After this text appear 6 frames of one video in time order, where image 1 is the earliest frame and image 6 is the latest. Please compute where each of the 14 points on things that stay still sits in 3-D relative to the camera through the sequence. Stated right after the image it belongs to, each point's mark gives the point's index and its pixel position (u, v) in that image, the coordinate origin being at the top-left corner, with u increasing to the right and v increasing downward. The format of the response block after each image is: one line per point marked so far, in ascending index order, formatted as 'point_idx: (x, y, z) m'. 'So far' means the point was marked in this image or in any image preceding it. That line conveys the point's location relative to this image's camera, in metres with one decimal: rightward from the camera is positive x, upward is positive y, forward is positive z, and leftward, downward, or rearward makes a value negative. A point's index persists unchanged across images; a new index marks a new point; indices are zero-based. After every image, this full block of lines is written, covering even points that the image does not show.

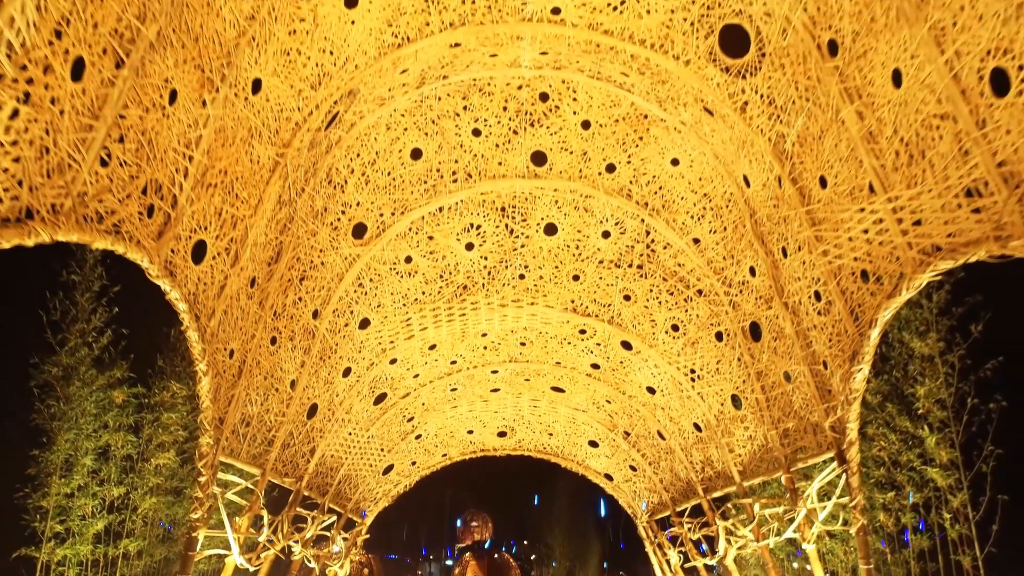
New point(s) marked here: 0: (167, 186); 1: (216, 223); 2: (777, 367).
0: (-2.0, +0.6, +4.5) m
1: (-2.0, +0.4, +5.3) m
2: (+2.4, -0.7, +6.9) m
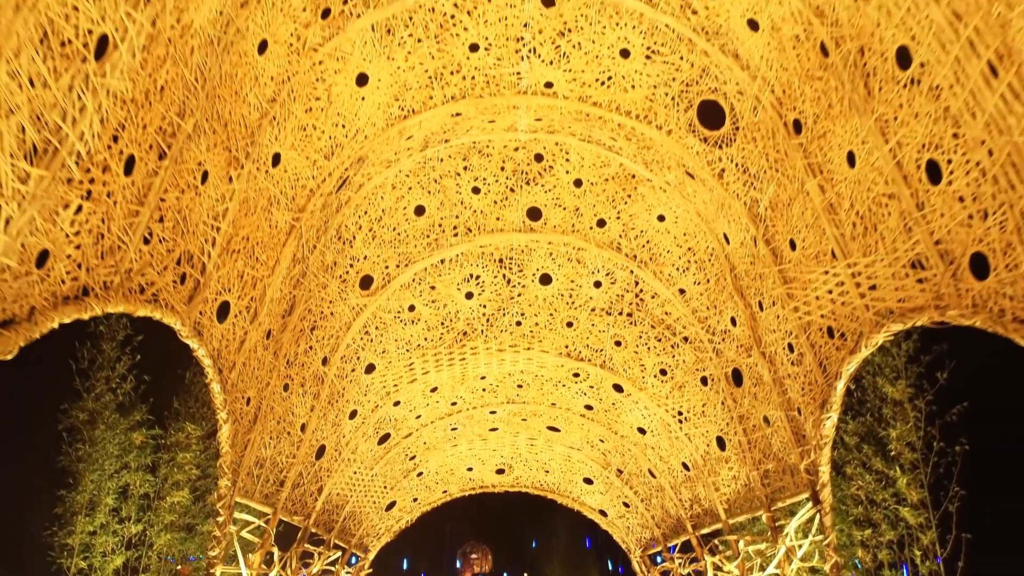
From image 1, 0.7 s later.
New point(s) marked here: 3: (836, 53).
0: (-2.0, +0.2, +5.0) m
1: (-2.0, 0.0, +5.8) m
2: (+2.3, -1.2, +7.4) m
3: (+2.0, +1.5, +4.9) m
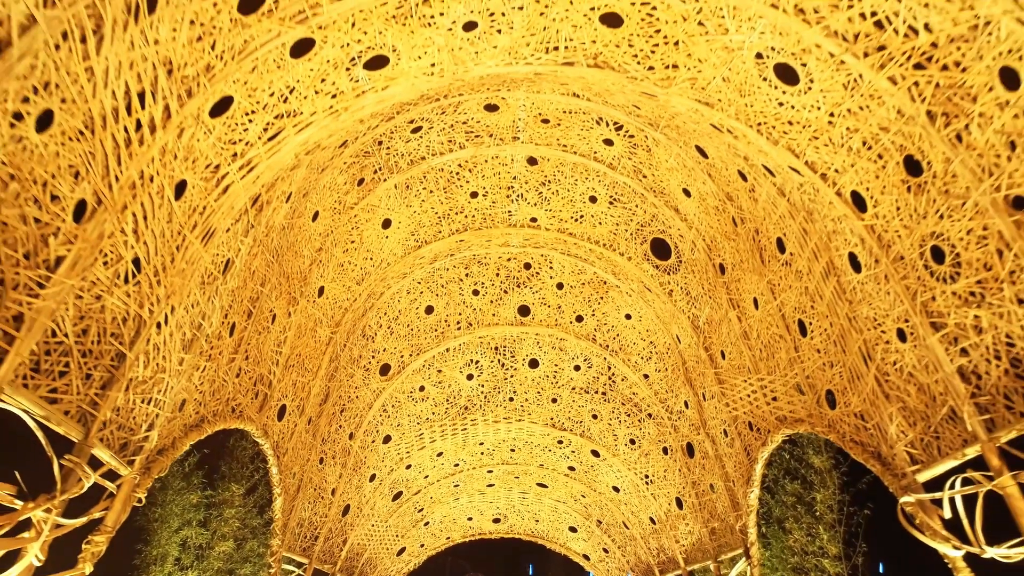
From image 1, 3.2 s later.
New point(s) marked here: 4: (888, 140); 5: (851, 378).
0: (-2.1, -0.8, +6.7) m
1: (-2.1, -1.0, +7.5) m
2: (+2.2, -2.2, +9.0) m
3: (+1.9, +0.5, +6.6) m
4: (+2.0, +0.8, +4.0) m
5: (+2.4, -0.6, +5.4) m
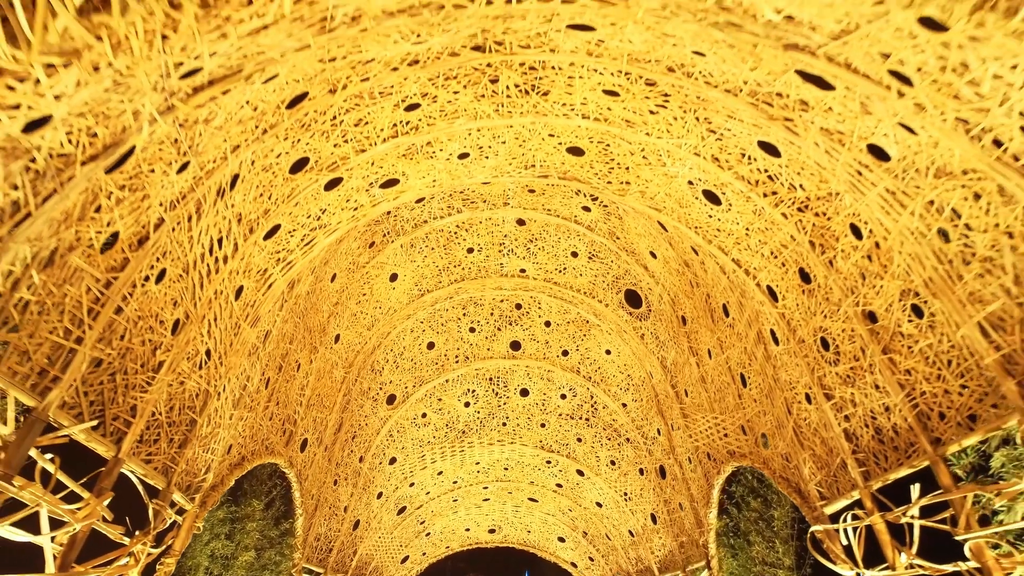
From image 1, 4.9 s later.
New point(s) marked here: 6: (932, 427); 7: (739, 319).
0: (-2.2, -1.3, +7.9) m
1: (-2.2, -1.5, +8.7) m
2: (+2.1, -2.8, +10.2) m
3: (+1.8, 0.0, +7.8) m
4: (+1.8, +0.2, +5.2) m
5: (+2.2, -1.2, +6.6) m
6: (+2.3, -0.8, +4.3) m
7: (+2.0, -0.3, +6.9) m
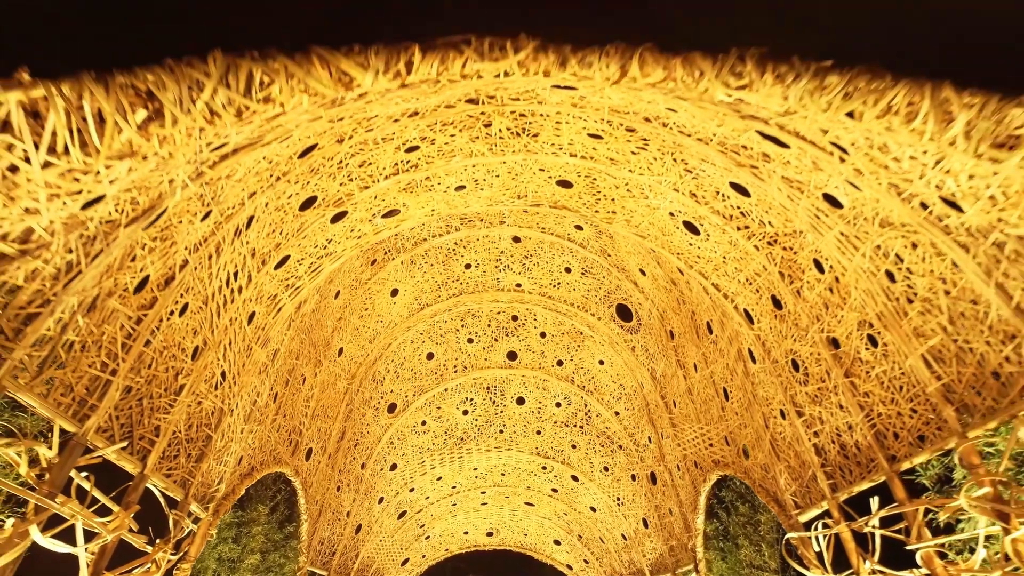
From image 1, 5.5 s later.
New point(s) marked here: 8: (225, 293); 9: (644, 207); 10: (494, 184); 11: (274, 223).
0: (-2.3, -1.5, +8.3) m
1: (-2.3, -1.7, +9.1) m
2: (+2.1, -2.9, +10.6) m
3: (+1.8, -0.2, +8.2) m
4: (+1.8, 0.0, +5.6) m
5: (+2.2, -1.3, +7.0) m
6: (+2.3, -1.0, +4.7) m
7: (+2.0, -0.5, +7.3) m
8: (-1.8, 0.0, +4.8) m
9: (+1.0, +0.6, +6.0) m
10: (-0.1, +0.8, +6.1) m
11: (-1.5, +0.4, +4.9) m
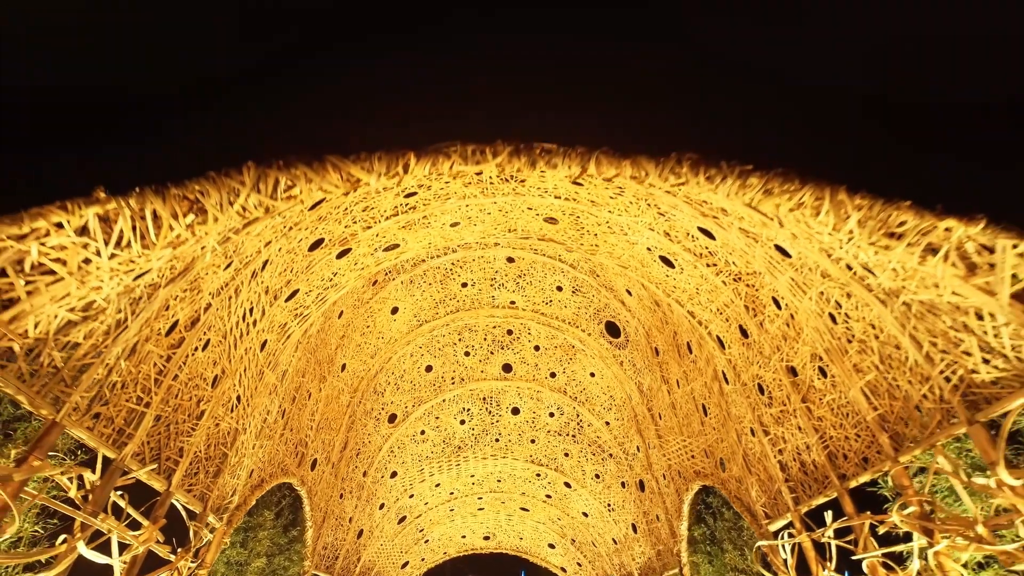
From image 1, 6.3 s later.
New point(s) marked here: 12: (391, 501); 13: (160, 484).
0: (-2.4, -1.7, +8.8) m
1: (-2.4, -1.9, +9.6) m
2: (+2.0, -3.2, +11.1) m
3: (+1.7, -0.4, +8.7) m
4: (+1.7, -0.2, +6.1) m
5: (+2.1, -1.6, +7.5) m
6: (+2.2, -1.2, +5.2) m
7: (+1.9, -0.7, +7.8) m
8: (-1.9, -0.3, +5.3) m
9: (+0.9, +0.4, +6.5) m
10: (-0.2, +0.6, +6.7) m
11: (-1.6, +0.2, +5.4) m
12: (-1.9, -3.4, +12.4) m
13: (-2.2, -1.2, +4.9) m
